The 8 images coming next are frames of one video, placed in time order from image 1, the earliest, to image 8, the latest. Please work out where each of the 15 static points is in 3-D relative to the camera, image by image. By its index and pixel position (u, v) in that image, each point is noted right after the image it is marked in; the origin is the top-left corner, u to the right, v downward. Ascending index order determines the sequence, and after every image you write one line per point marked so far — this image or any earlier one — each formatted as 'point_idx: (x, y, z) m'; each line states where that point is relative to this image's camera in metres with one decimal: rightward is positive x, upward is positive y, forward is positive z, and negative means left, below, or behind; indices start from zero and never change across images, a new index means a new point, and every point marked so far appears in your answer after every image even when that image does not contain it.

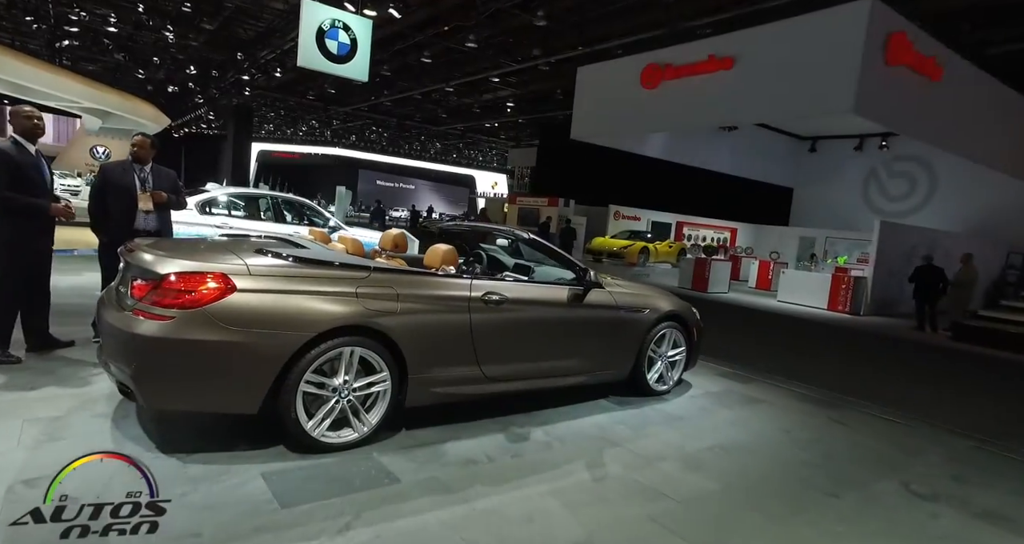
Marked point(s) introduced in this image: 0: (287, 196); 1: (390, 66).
0: (-3.0, +1.0, +7.8) m
1: (-3.9, +6.4, +19.3) m
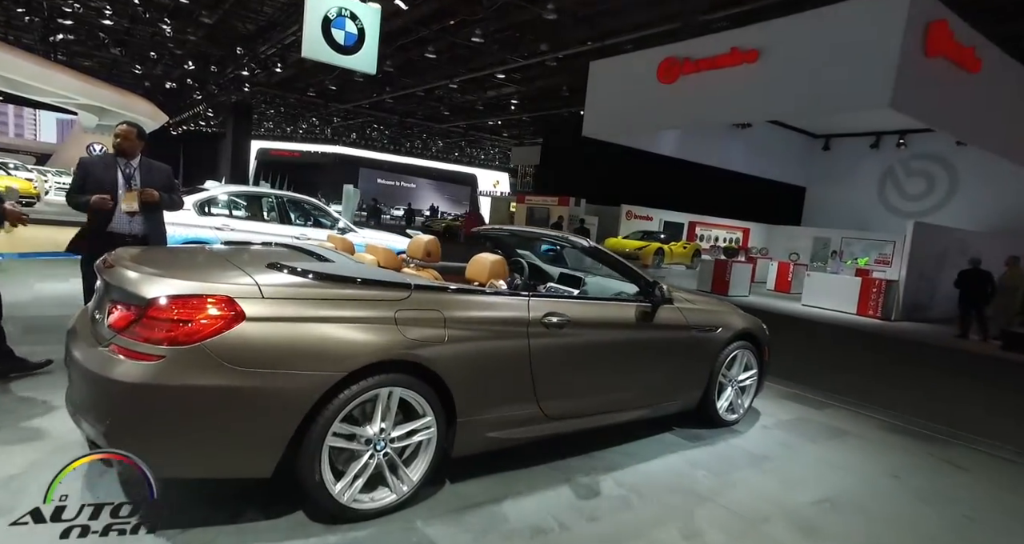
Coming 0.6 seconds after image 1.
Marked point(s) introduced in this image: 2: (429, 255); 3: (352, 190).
0: (-2.7, +0.9, +7.2) m
1: (-3.7, +6.4, +18.6) m
2: (-0.5, +0.1, +3.6) m
3: (-2.7, +1.4, +9.7) m
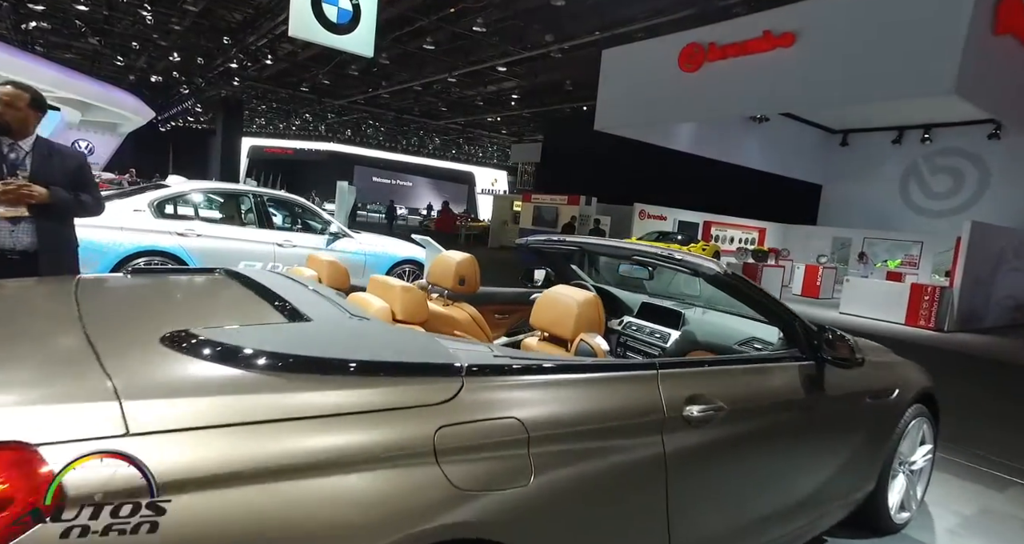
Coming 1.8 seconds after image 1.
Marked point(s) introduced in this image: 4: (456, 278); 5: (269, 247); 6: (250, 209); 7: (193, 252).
0: (-2.4, +0.8, +6.0) m
1: (-3.5, +6.3, +17.4) m
2: (-0.2, -0.1, +2.4) m
3: (-2.4, +1.2, +8.5) m
4: (-0.3, -0.1, +2.6) m
5: (-2.4, +0.2, +5.7) m
6: (-2.6, +0.6, +5.8) m
7: (-2.8, +0.2, +5.3) m
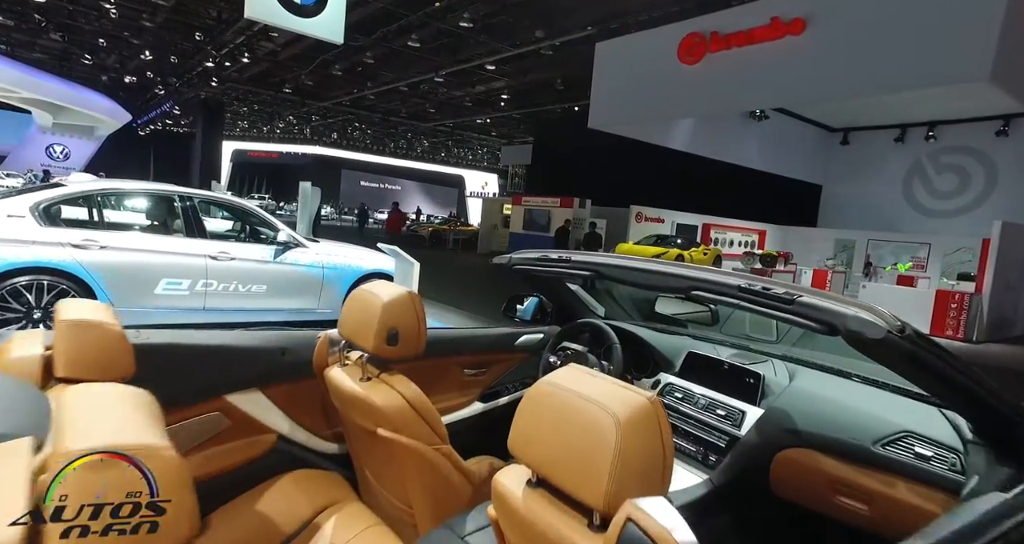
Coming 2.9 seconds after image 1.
0: (-2.5, +0.6, +4.9) m
1: (-3.8, +6.1, +16.4) m
2: (-0.3, -0.2, +1.4) m
3: (-2.6, +1.1, +7.4) m
4: (-0.4, -0.2, +1.5) m
5: (-2.5, +0.1, +4.7) m
6: (-2.7, +0.5, +4.7) m
7: (-3.0, 0.0, +4.2) m
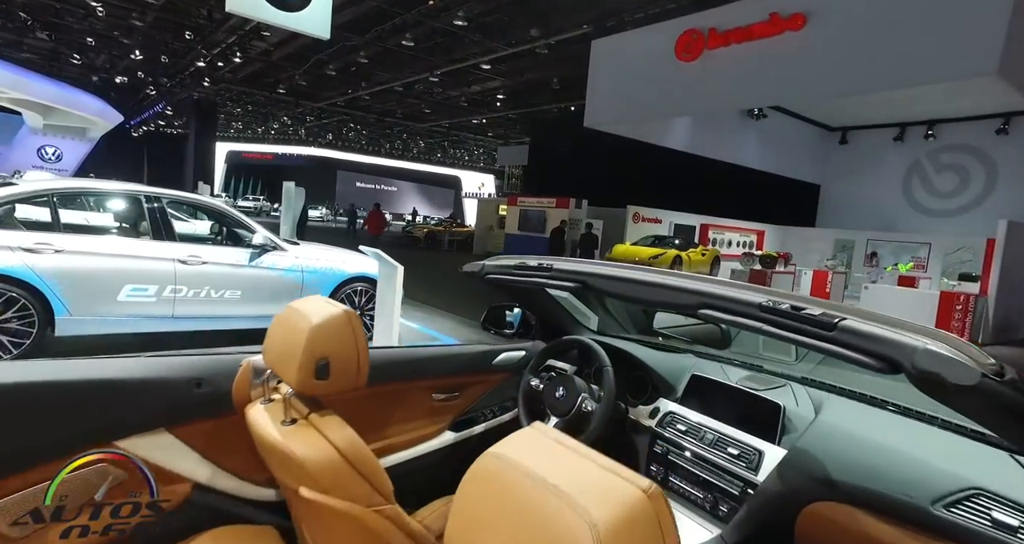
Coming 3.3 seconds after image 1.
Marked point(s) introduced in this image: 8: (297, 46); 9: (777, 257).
0: (-2.6, +0.6, +4.6) m
1: (-4.0, +6.0, +16.1) m
2: (-0.3, -0.2, +1.1) m
3: (-2.7, +1.0, +7.1) m
4: (-0.4, -0.2, +1.2) m
5: (-2.6, +0.1, +4.4) m
6: (-2.8, +0.4, +4.4) m
7: (-3.0, 0.0, +3.9) m
8: (-5.8, +6.1, +16.0) m
9: (+5.6, +0.3, +12.5) m
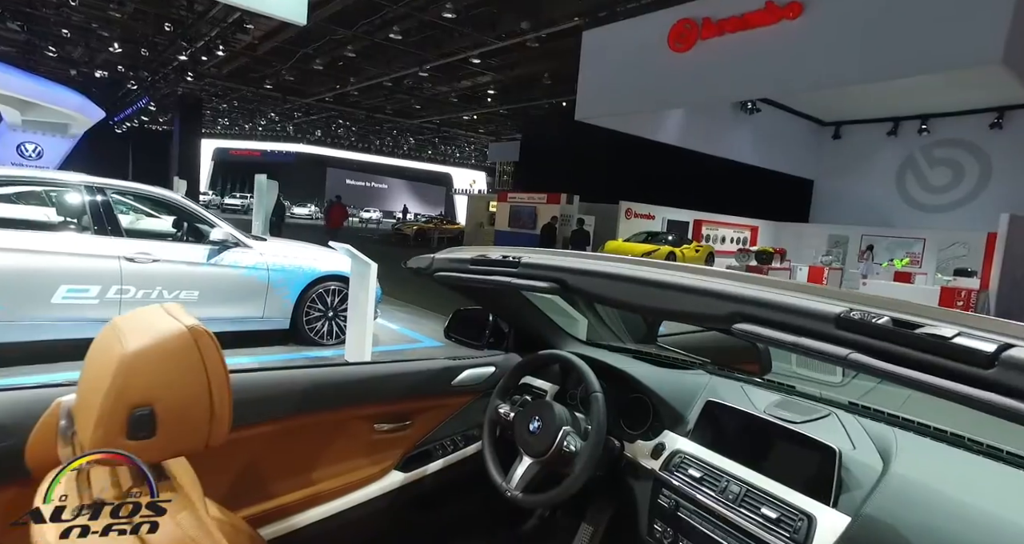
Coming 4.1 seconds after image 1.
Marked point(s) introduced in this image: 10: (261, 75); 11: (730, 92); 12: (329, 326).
0: (-2.7, +0.6, +4.2) m
1: (-4.3, +6.1, +15.6) m
2: (-0.4, -0.2, +0.7) m
3: (-2.8, +1.0, +6.7) m
4: (-0.5, -0.2, +0.9) m
5: (-2.7, +0.1, +4.0) m
6: (-2.9, +0.4, +4.0) m
7: (-3.2, 0.0, +3.5) m
8: (-6.1, +6.2, +15.6) m
9: (+5.4, +0.4, +12.2) m
10: (-8.5, +6.6, +19.6) m
11: (+2.6, +2.2, +6.9) m
12: (-1.6, -0.5, +5.1) m
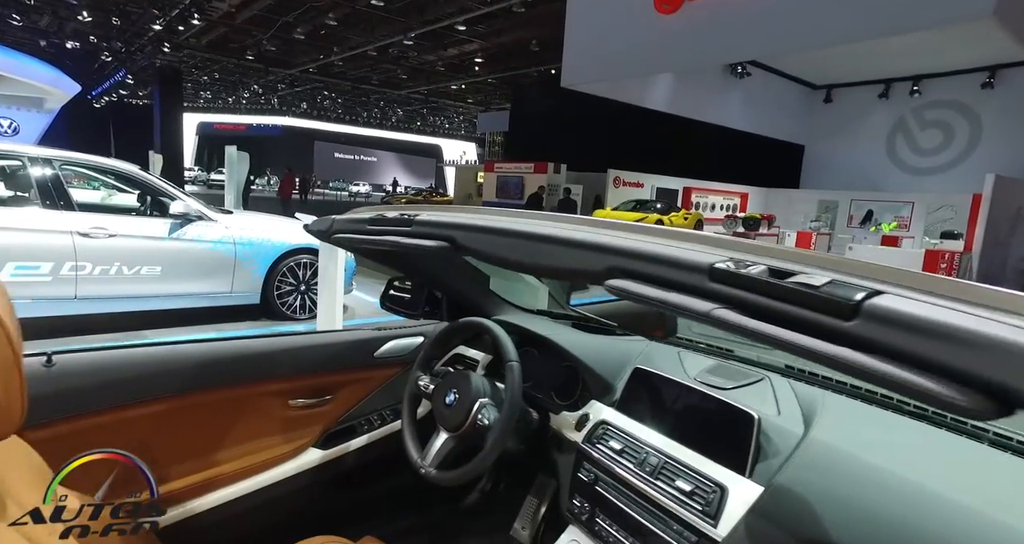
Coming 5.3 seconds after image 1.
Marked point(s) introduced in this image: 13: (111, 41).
0: (-2.9, +0.8, +4.1) m
1: (-4.7, +6.7, +15.2) m
2: (-0.6, -0.1, +0.6) m
3: (-3.1, +1.3, +6.5) m
4: (-0.7, -0.1, +0.8) m
5: (-2.9, +0.2, +3.8) m
6: (-3.1, +0.6, +3.8) m
7: (-3.4, +0.1, +3.3) m
8: (-6.5, +6.8, +15.1) m
9: (+5.1, +1.1, +12.1) m
10: (-9.0, +7.4, +19.1) m
11: (+2.3, +2.6, +6.7) m
12: (-1.8, -0.2, +5.0) m
13: (-13.3, +7.6, +19.3) m
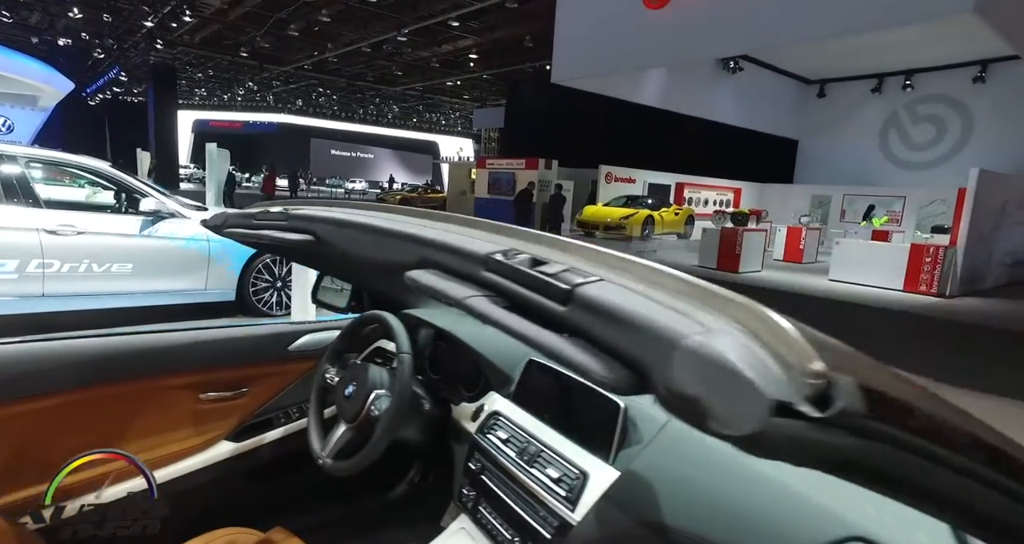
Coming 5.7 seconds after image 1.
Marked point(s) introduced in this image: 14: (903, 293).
0: (-3.2, +0.8, +4.1) m
1: (-5.0, +6.8, +15.1) m
2: (-0.8, -0.1, +0.6) m
3: (-3.3, +1.3, +6.5) m
4: (-0.9, -0.1, +0.8) m
5: (-3.1, +0.2, +3.8) m
6: (-3.3, +0.6, +3.8) m
7: (-3.6, +0.1, +3.4) m
8: (-6.8, +6.9, +15.0) m
9: (+4.9, +1.2, +12.2) m
10: (-9.3, +7.5, +19.1) m
11: (+2.1, +2.6, +6.7) m
12: (-2.0, -0.2, +5.0) m
13: (-13.5, +7.6, +19.3) m
14: (+6.5, -0.3, +9.7) m
